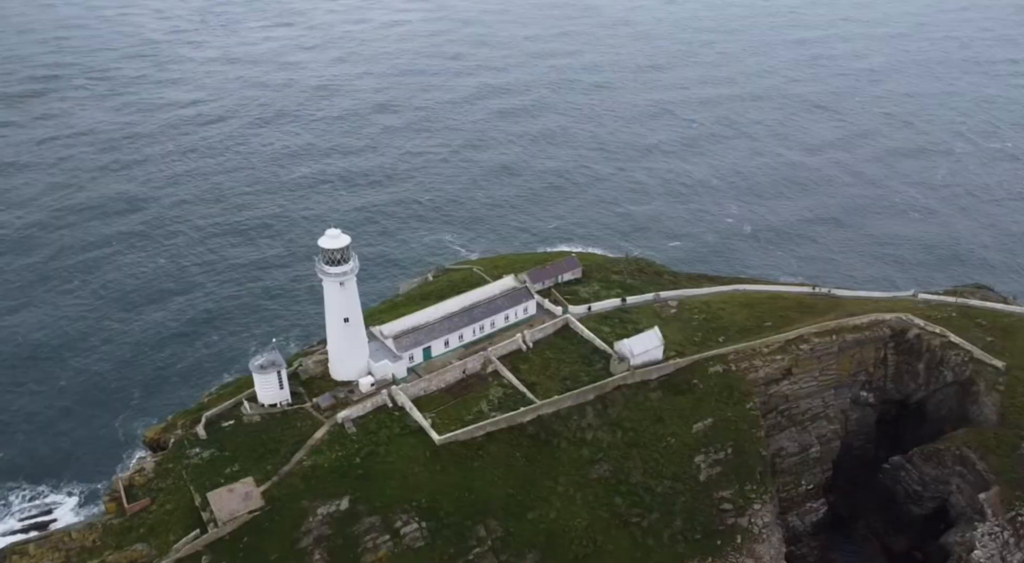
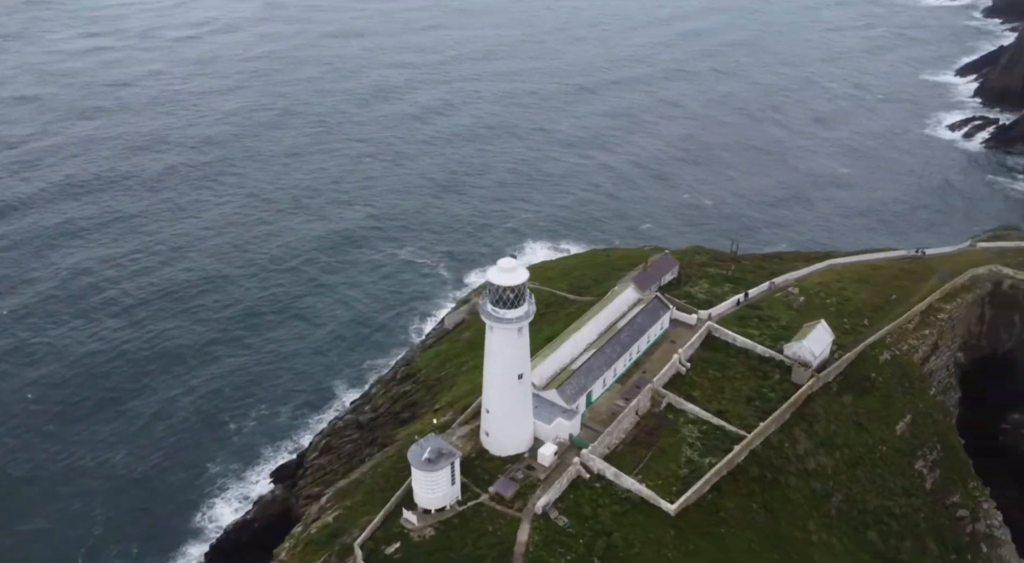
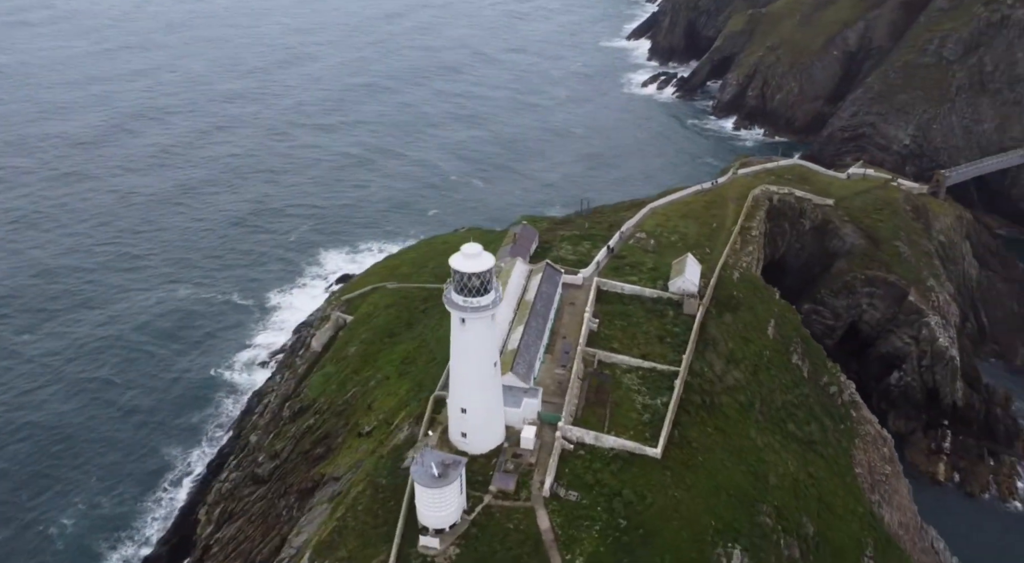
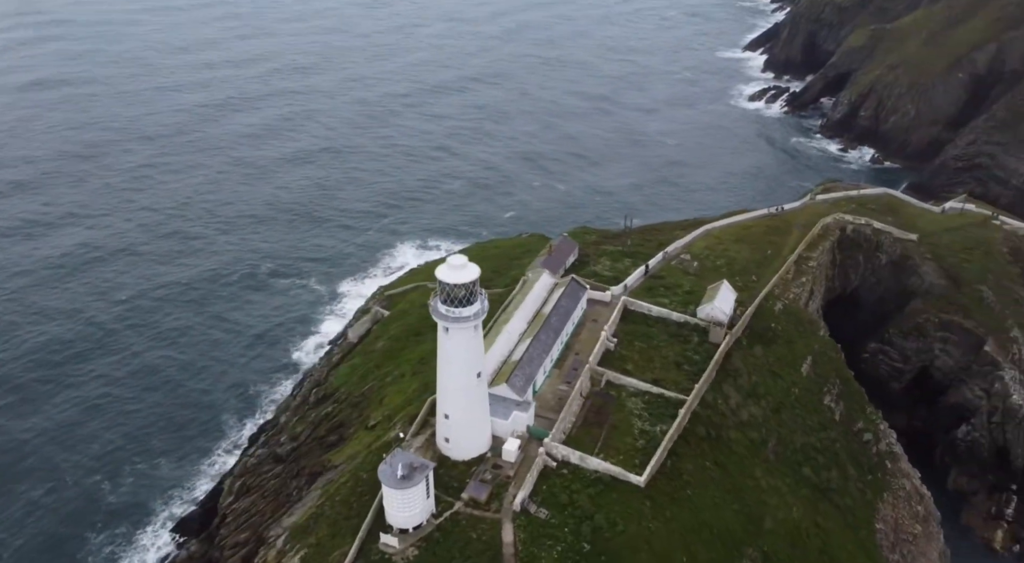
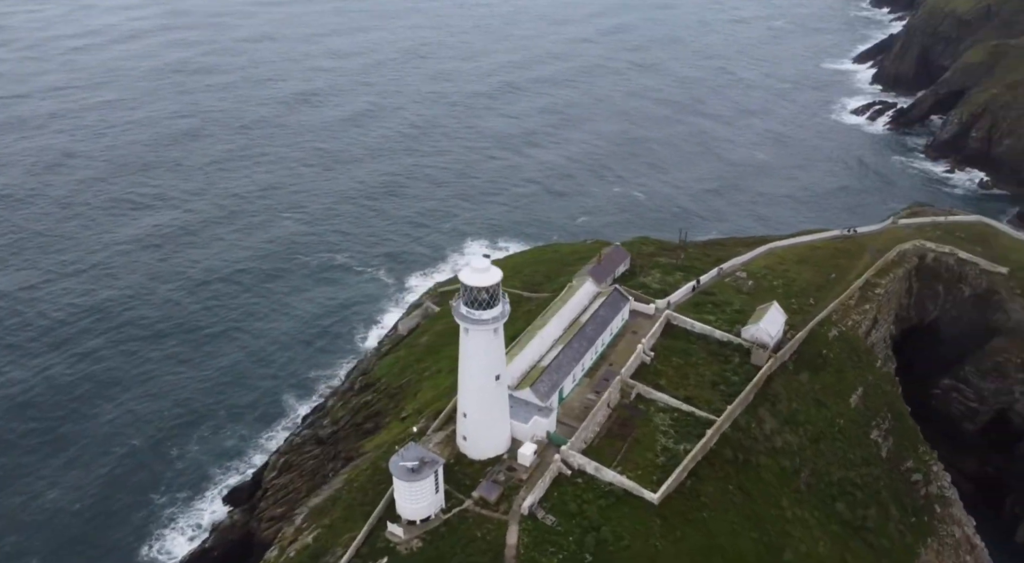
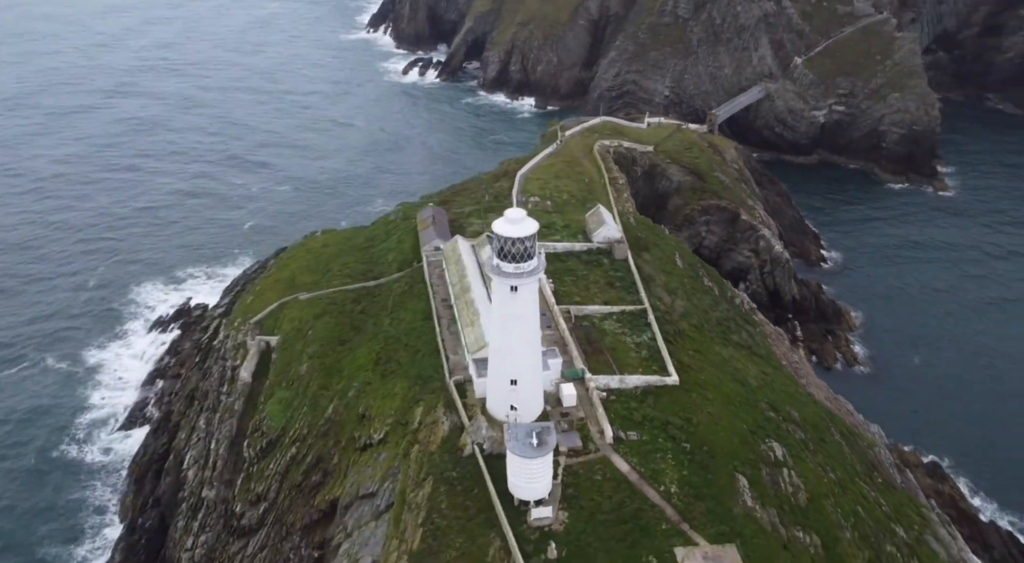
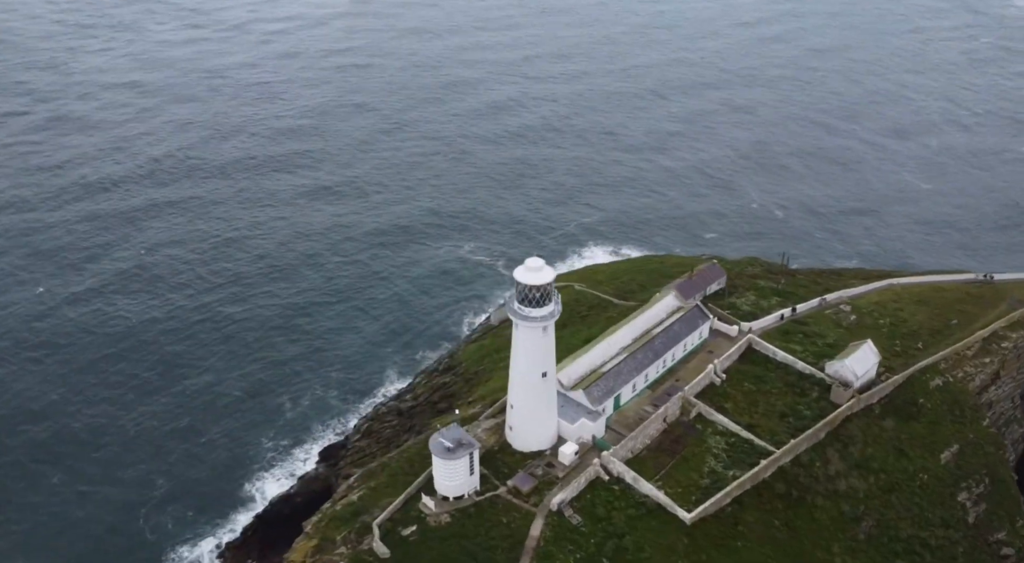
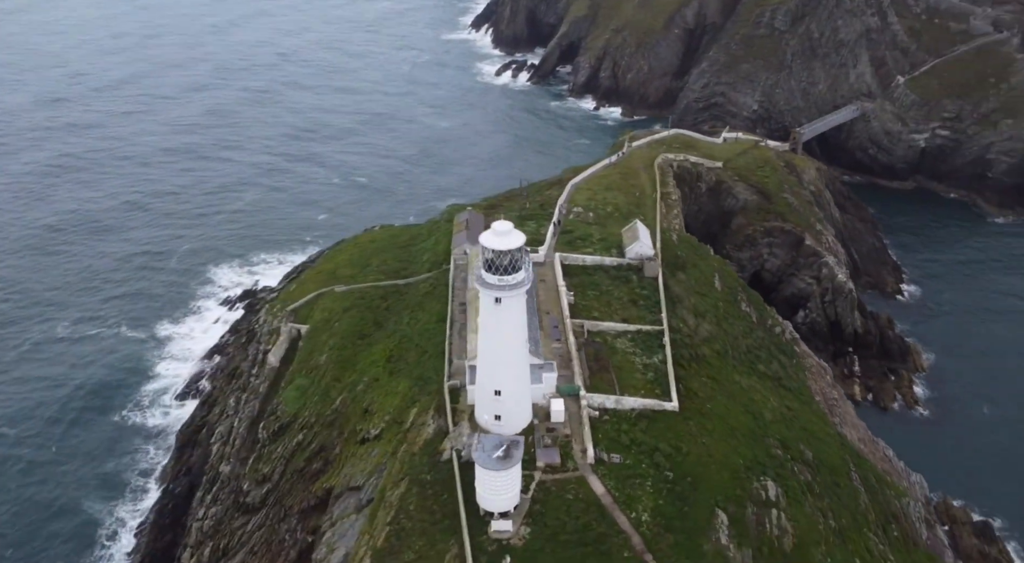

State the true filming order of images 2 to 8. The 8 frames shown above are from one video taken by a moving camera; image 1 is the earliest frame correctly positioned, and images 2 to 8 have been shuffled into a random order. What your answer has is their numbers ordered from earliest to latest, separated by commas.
7, 2, 5, 4, 3, 8, 6
